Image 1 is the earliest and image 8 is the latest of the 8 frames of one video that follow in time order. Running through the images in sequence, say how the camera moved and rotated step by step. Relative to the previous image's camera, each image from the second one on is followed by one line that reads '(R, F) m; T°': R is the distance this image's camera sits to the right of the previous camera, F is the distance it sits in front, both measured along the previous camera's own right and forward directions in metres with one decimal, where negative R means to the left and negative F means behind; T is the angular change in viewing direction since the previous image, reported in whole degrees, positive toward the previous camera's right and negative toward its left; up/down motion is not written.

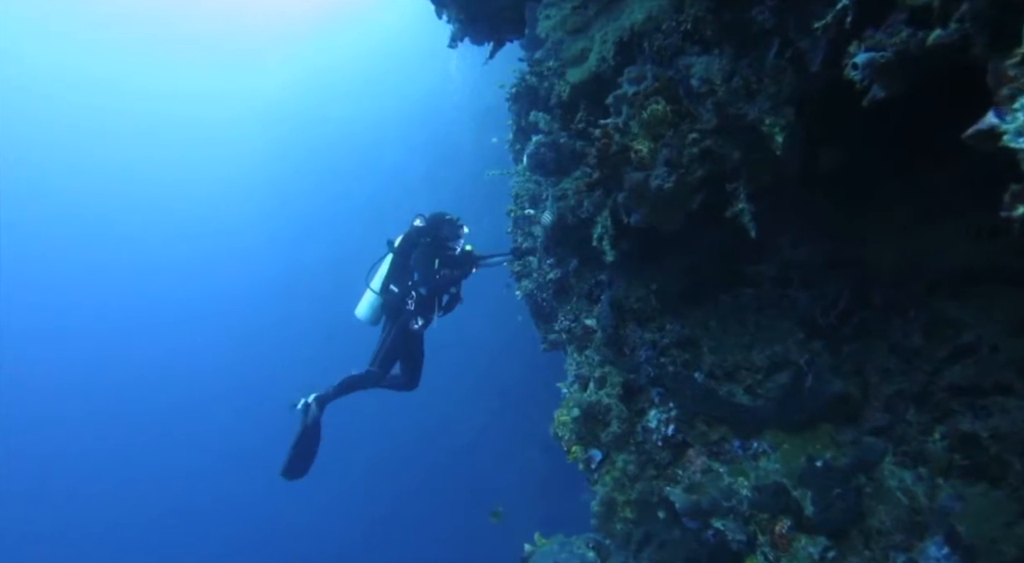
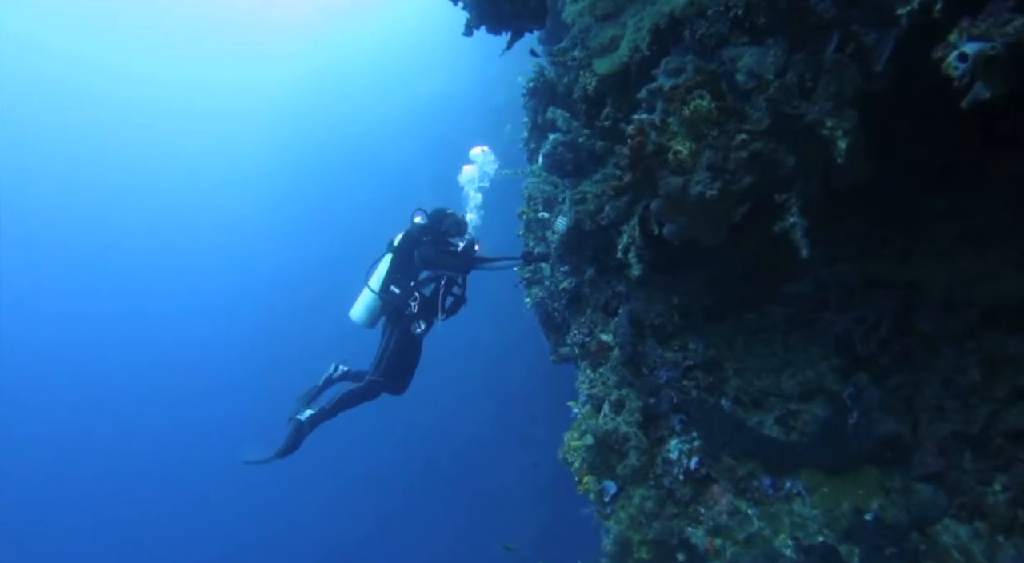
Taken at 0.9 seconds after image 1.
(-0.1, +0.4) m; -1°
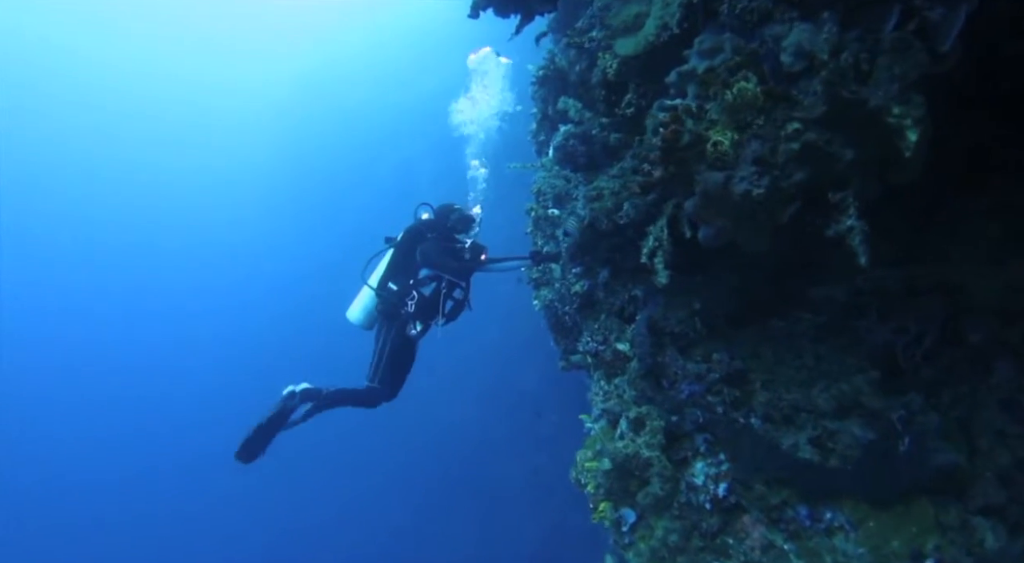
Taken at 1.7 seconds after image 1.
(0.0, +0.4) m; 0°
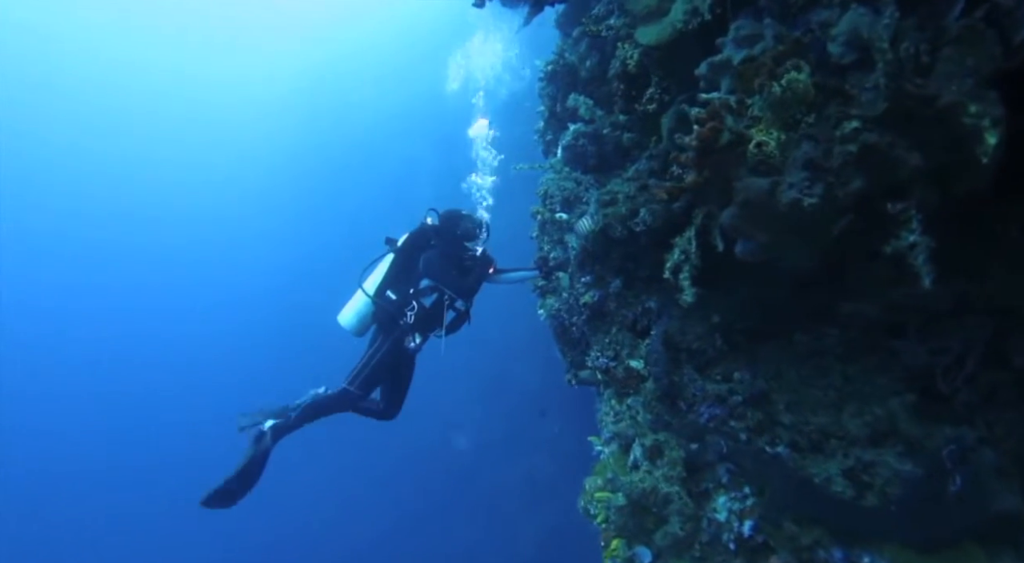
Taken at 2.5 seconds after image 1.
(0.0, +0.3) m; 0°
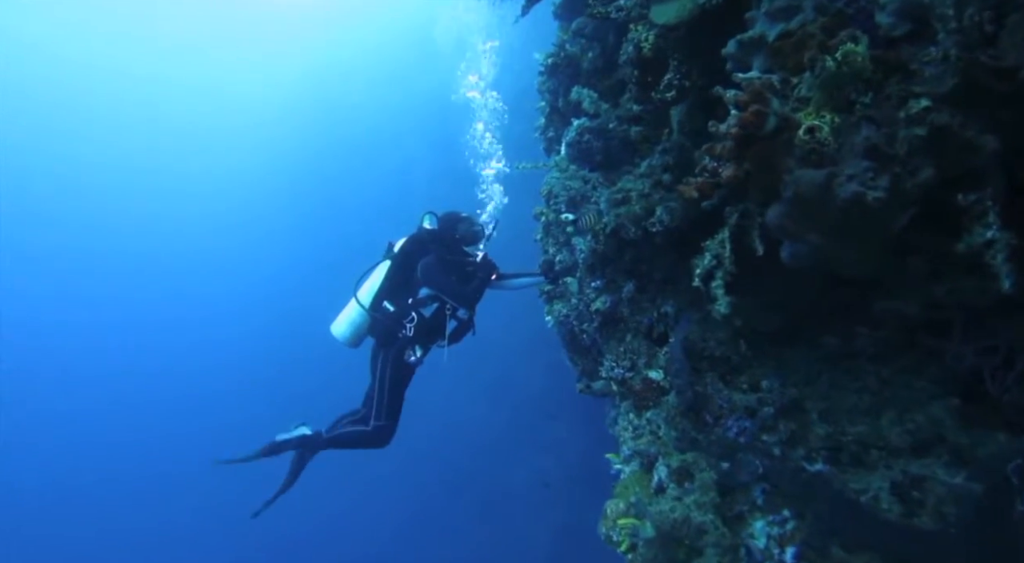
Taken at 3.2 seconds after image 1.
(0.0, +0.3) m; 0°
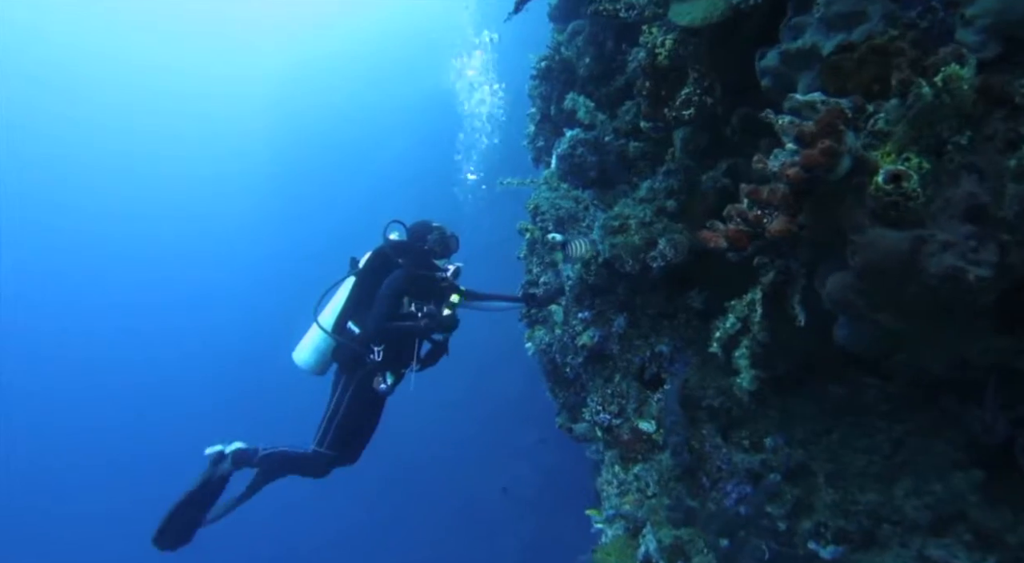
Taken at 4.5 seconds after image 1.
(0.0, +0.5) m; +2°
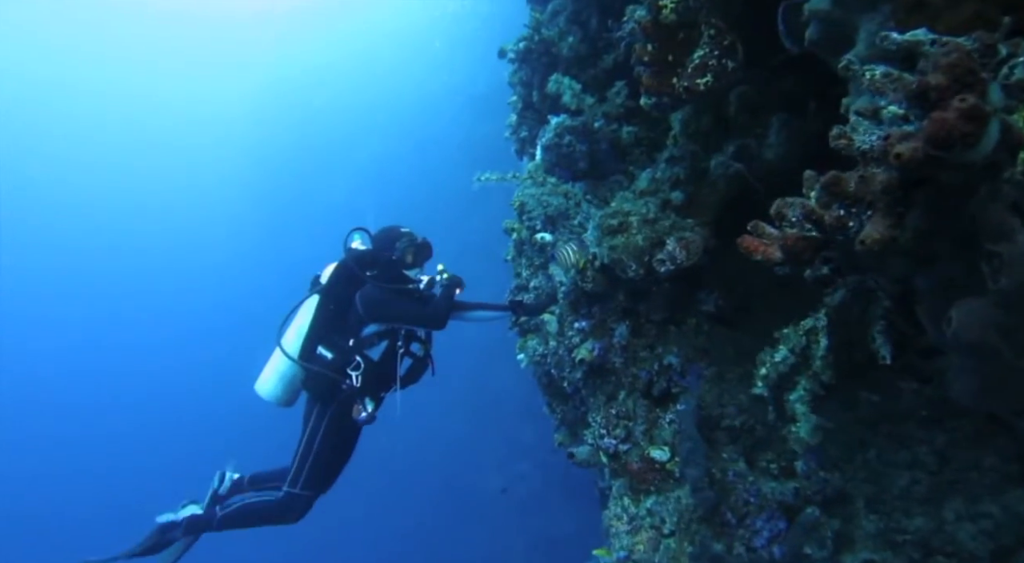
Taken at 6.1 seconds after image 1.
(+0.1, +0.5) m; +1°
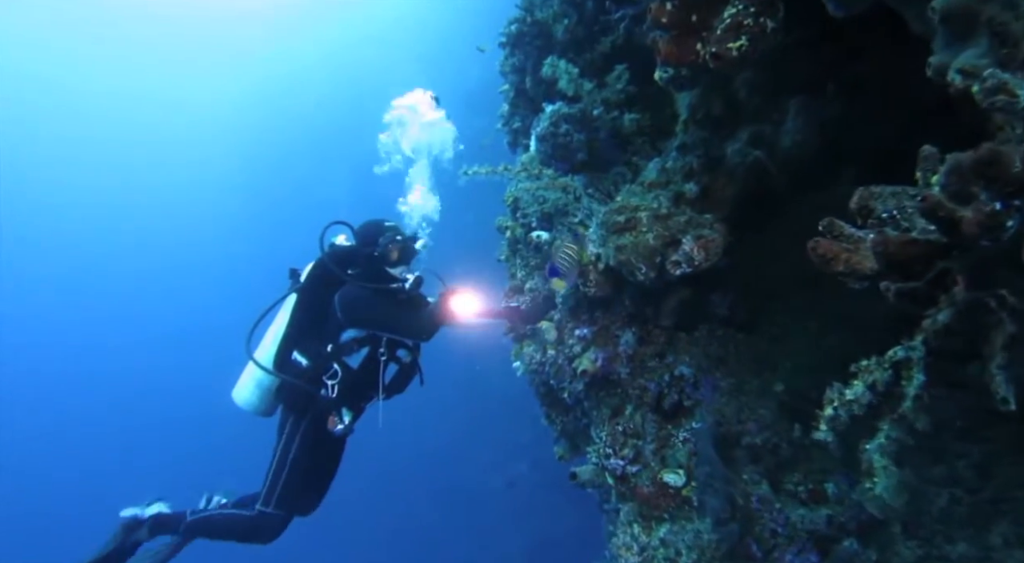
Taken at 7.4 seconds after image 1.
(0.0, +0.3) m; 0°
